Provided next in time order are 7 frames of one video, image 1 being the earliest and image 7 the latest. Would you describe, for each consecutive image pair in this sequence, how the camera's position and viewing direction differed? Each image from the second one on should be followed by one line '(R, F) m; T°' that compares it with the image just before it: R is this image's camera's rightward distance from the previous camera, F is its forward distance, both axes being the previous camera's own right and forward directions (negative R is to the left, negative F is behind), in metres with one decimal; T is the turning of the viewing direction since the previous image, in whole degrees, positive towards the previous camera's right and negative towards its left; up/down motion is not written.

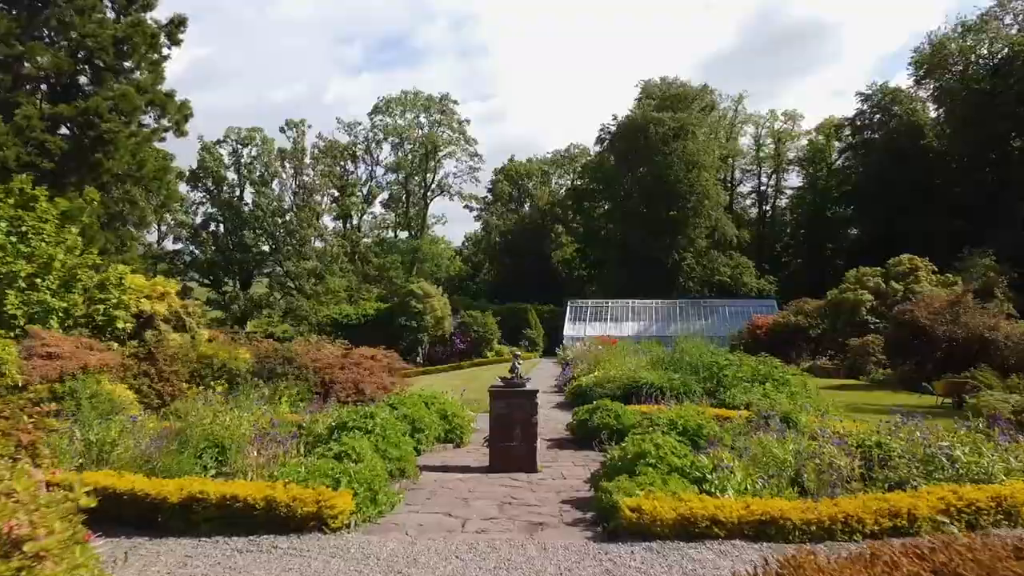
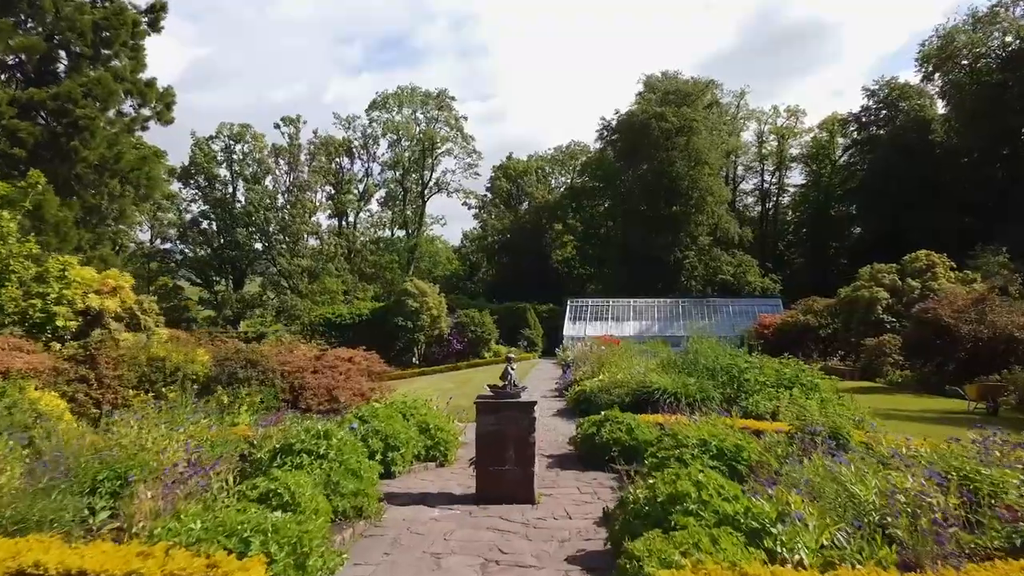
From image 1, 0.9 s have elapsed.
(+0.1, +0.7) m; 0°
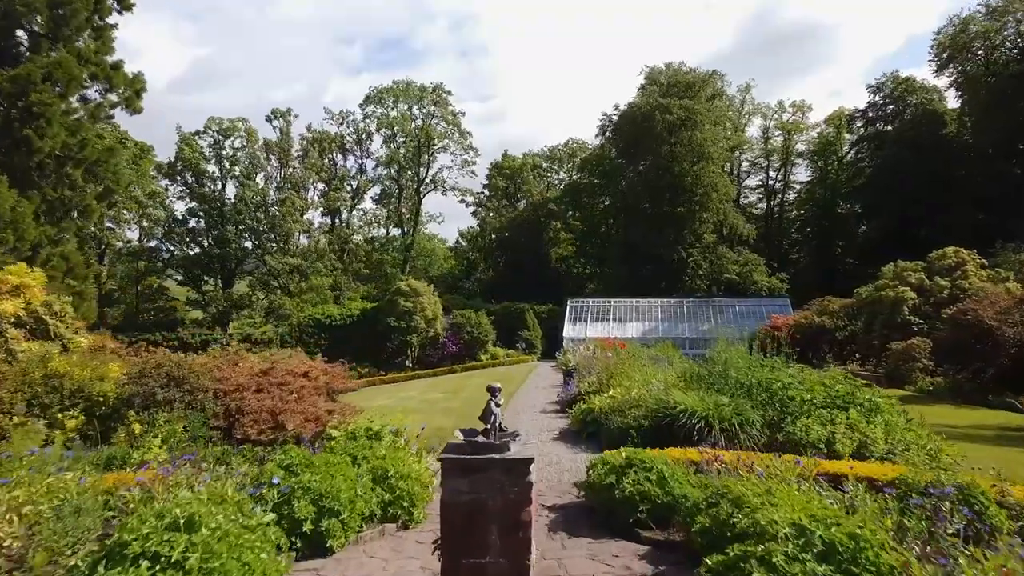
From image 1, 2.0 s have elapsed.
(+0.1, +1.1) m; 0°
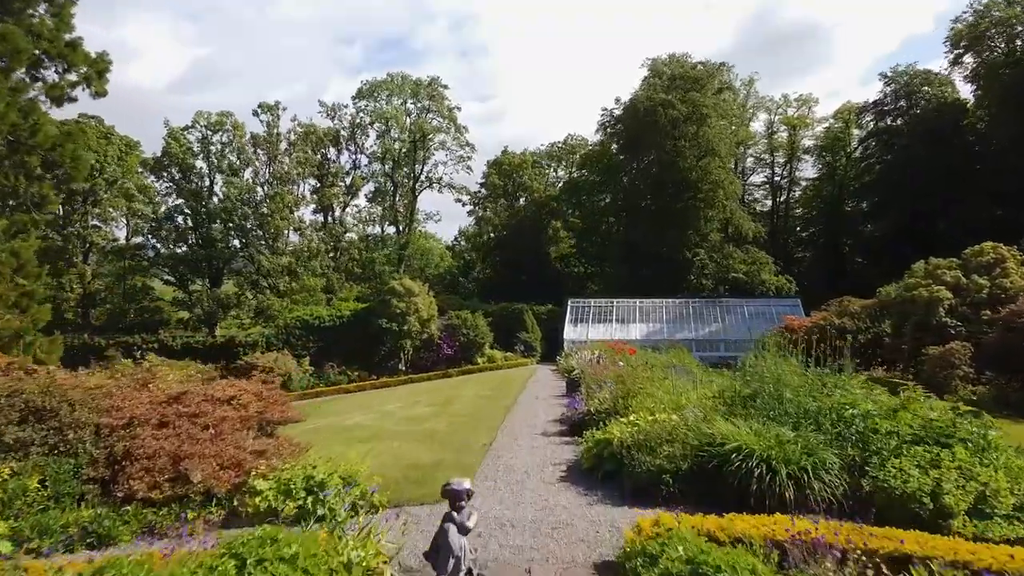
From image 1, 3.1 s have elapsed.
(+0.1, +1.2) m; 0°
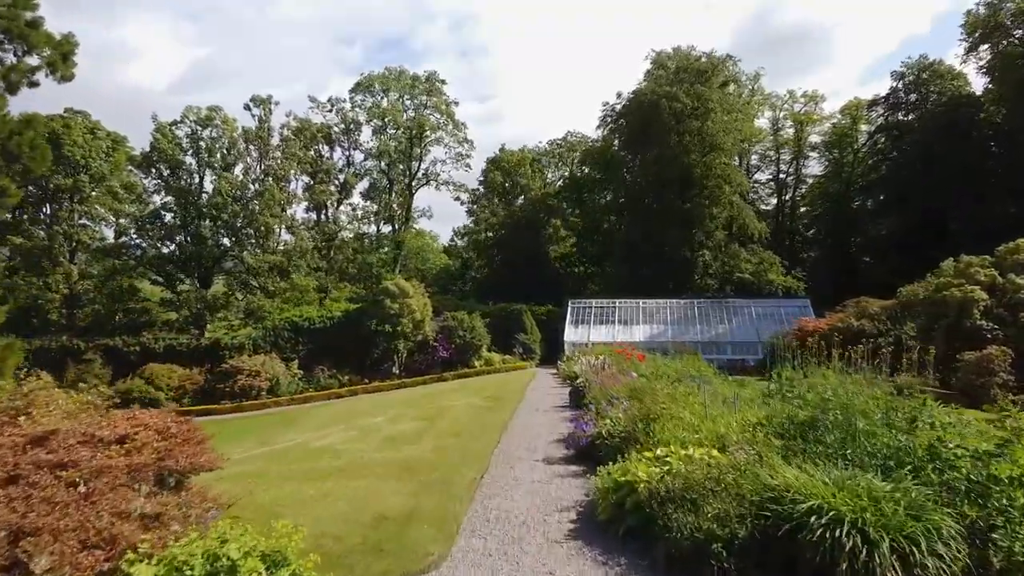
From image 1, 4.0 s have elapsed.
(+0.1, +1.0) m; 0°
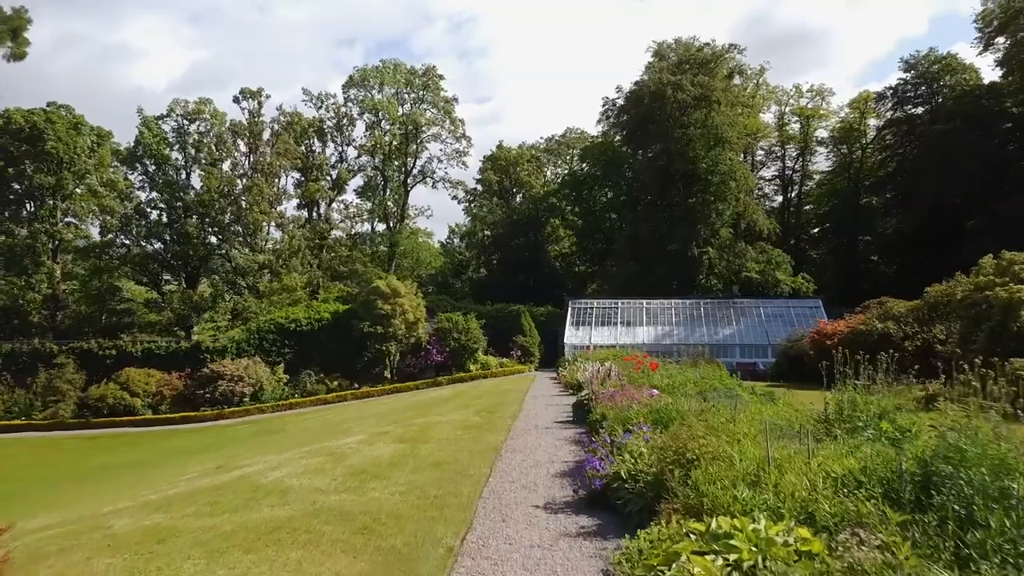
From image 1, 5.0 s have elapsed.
(+0.1, +1.1) m; 0°
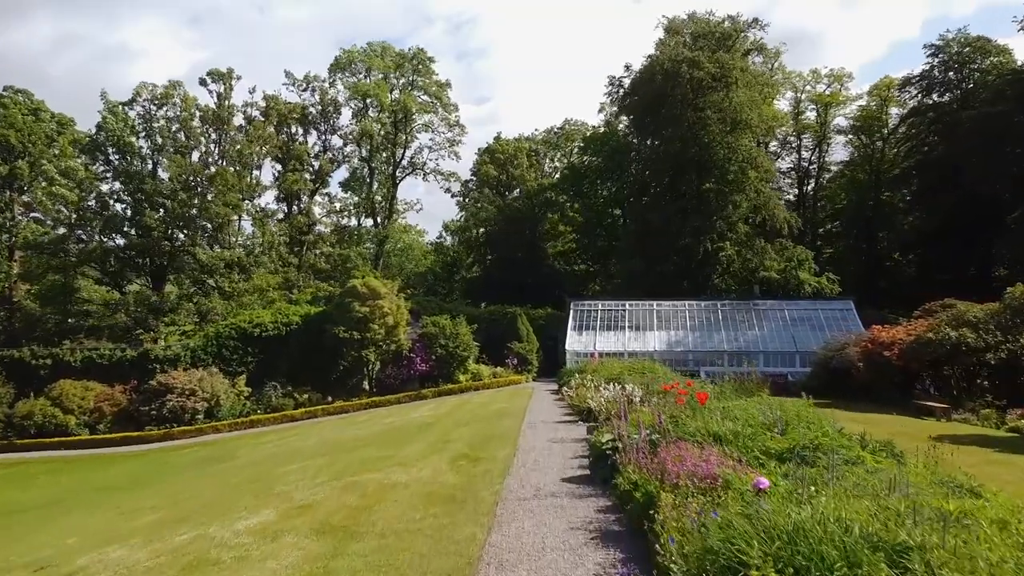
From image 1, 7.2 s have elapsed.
(+0.2, +2.5) m; +1°
